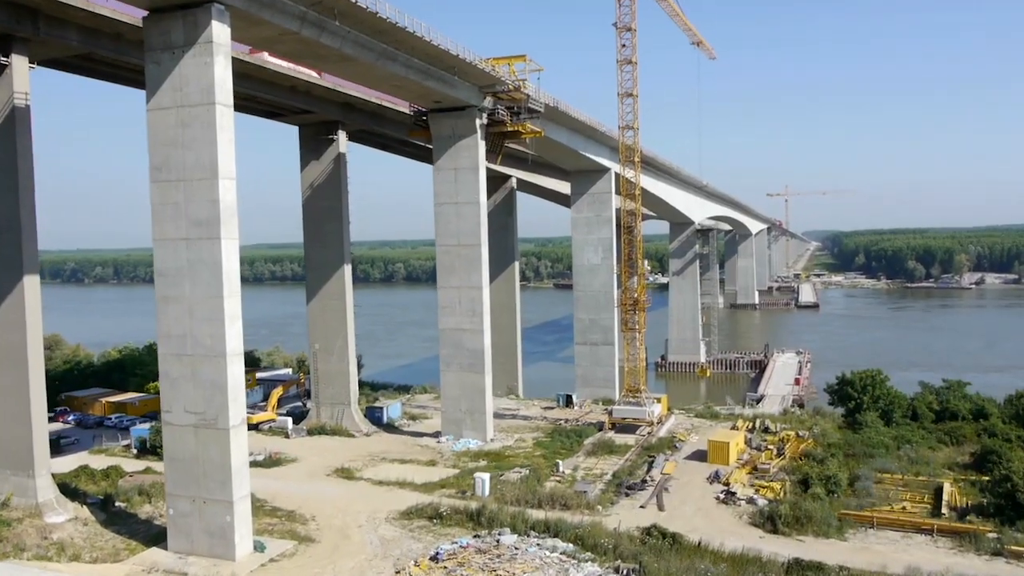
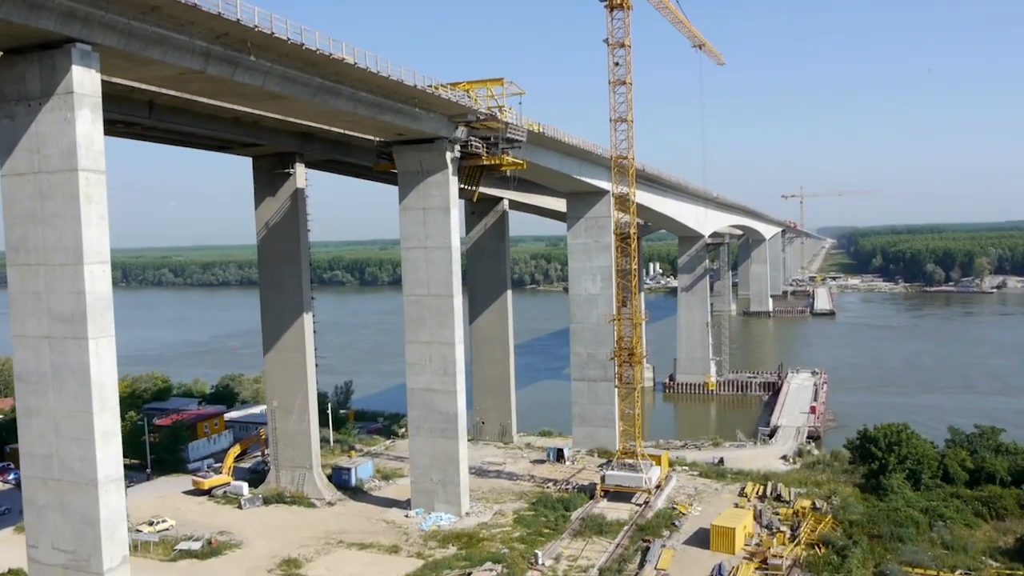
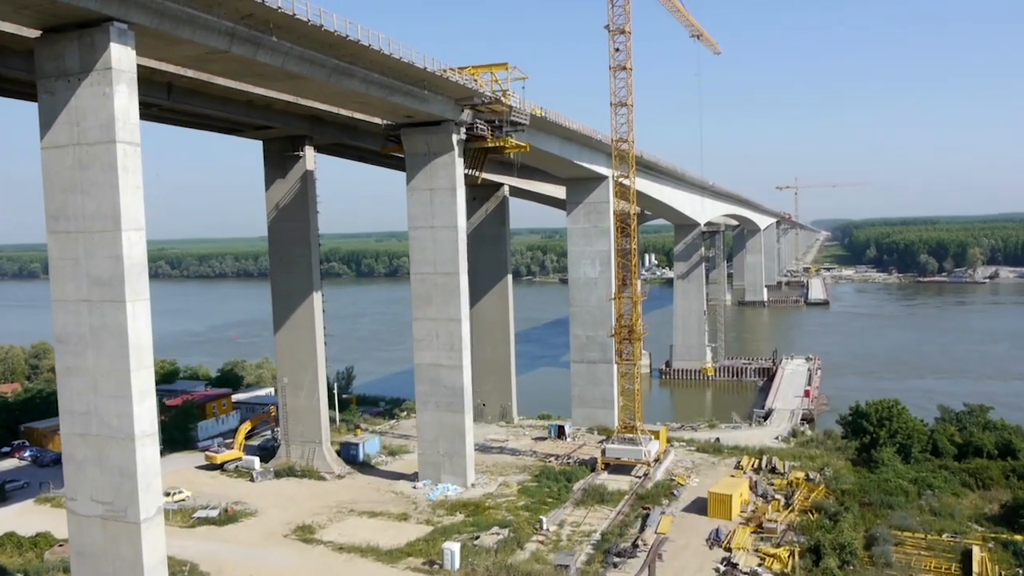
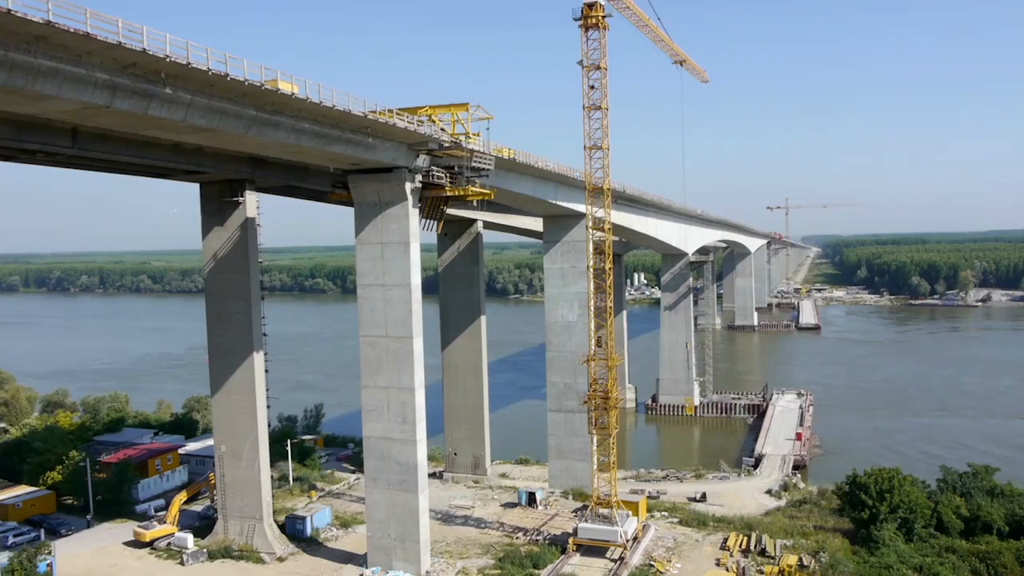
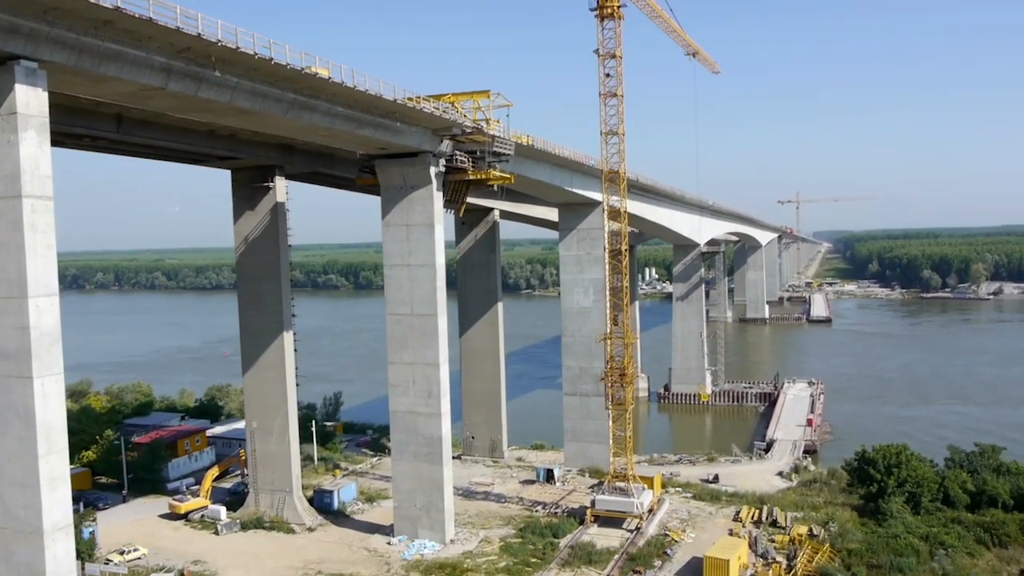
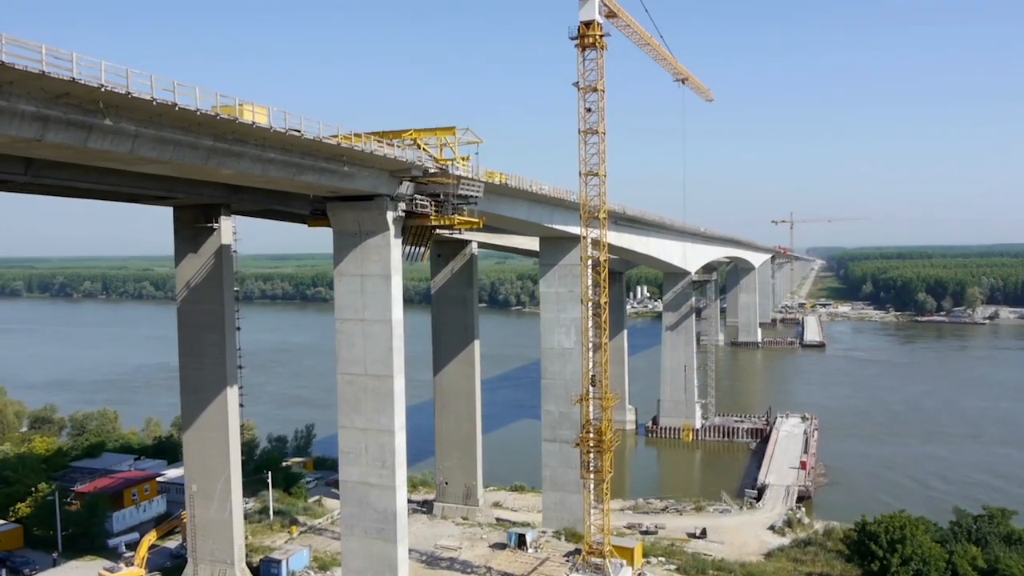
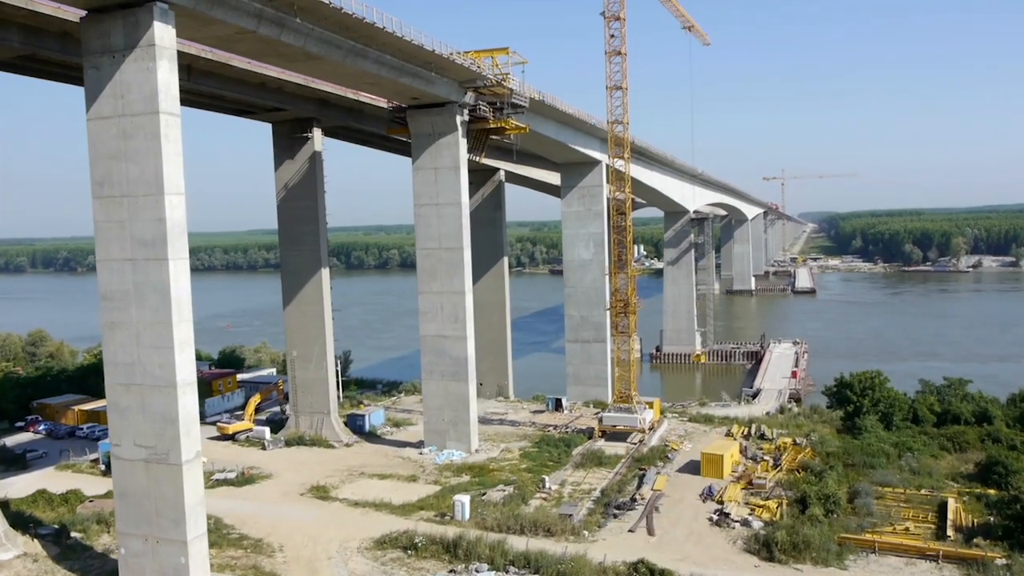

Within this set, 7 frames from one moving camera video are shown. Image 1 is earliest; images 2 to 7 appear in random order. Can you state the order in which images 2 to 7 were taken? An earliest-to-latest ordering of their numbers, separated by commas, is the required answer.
7, 3, 2, 5, 4, 6
